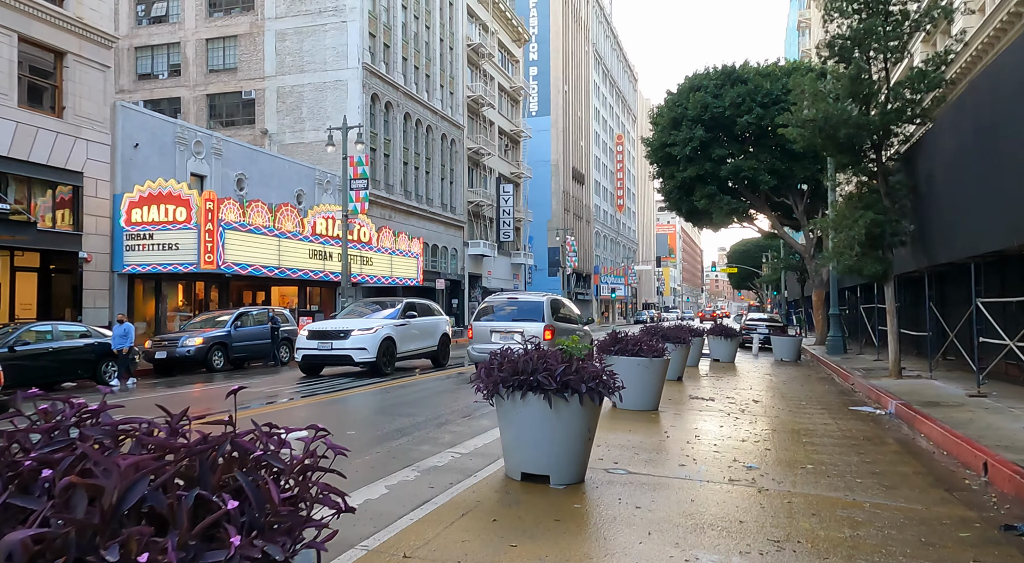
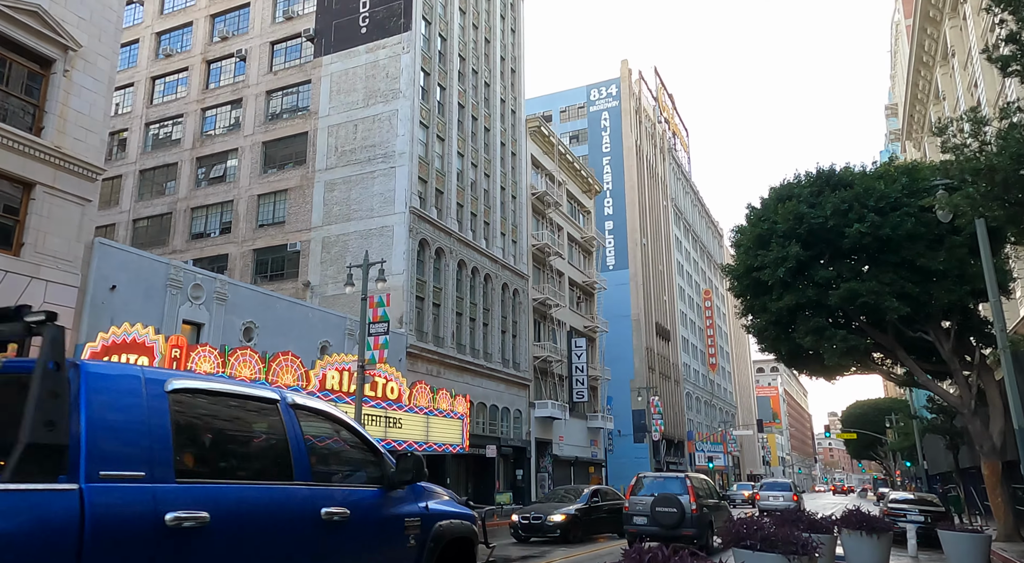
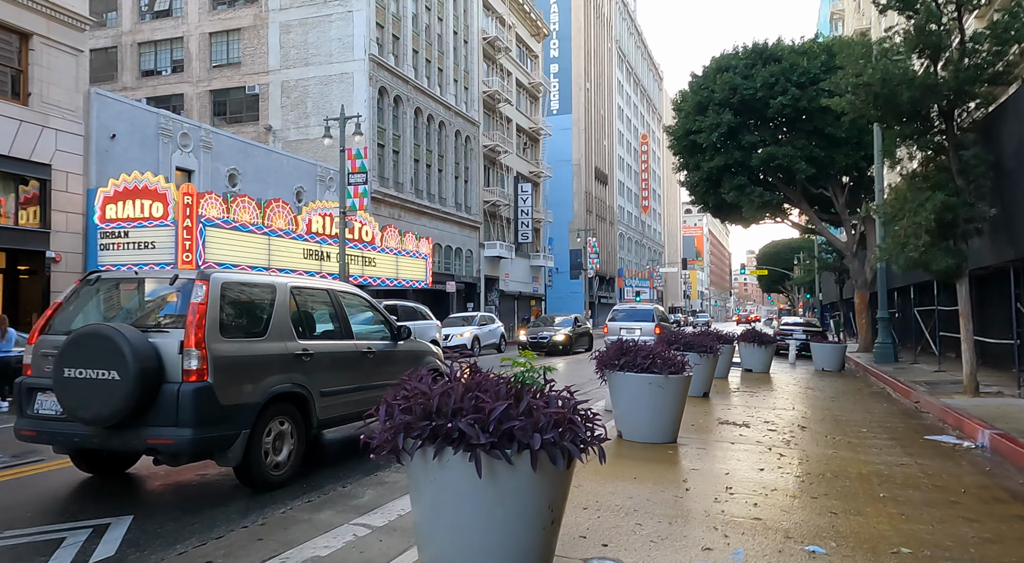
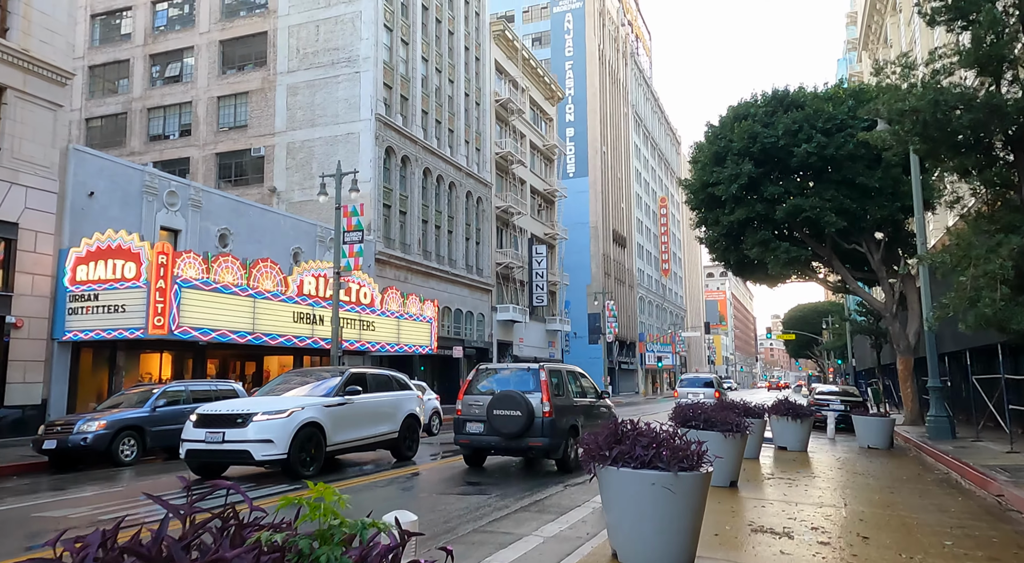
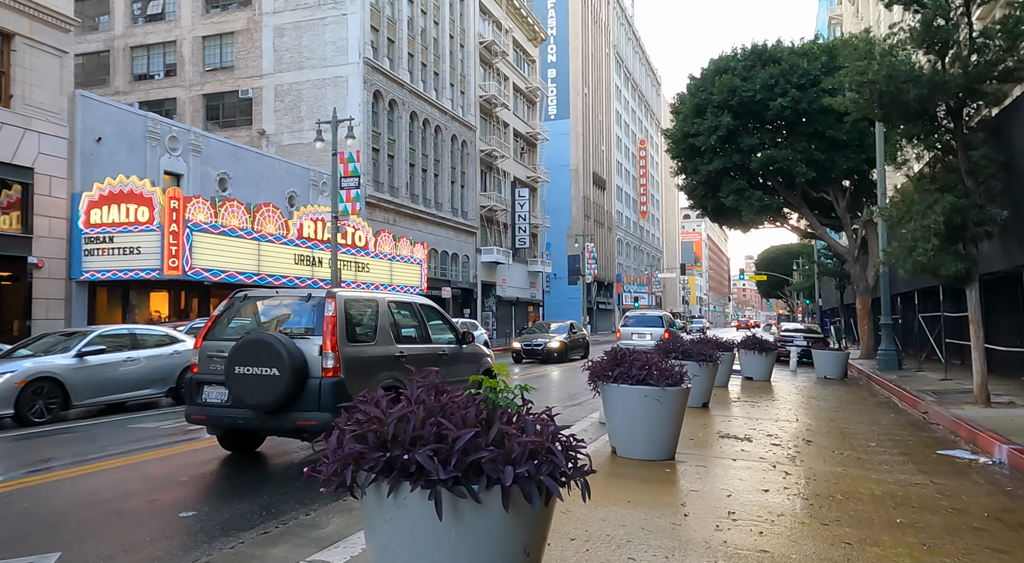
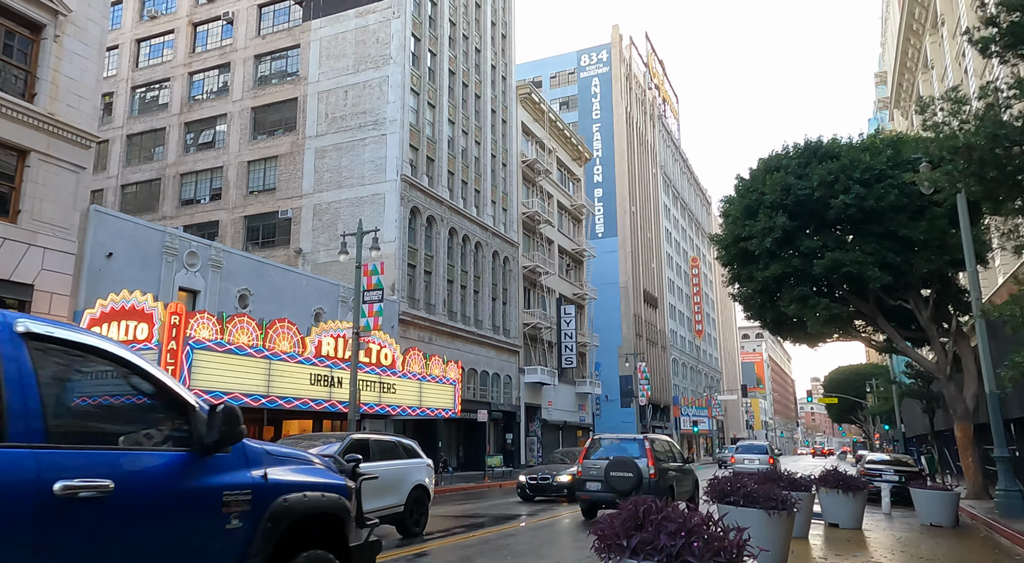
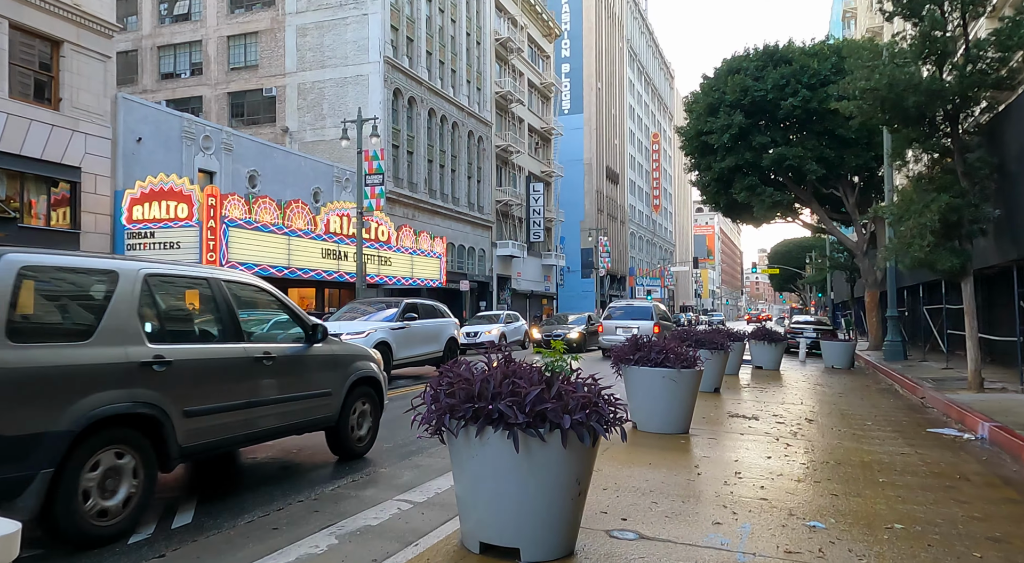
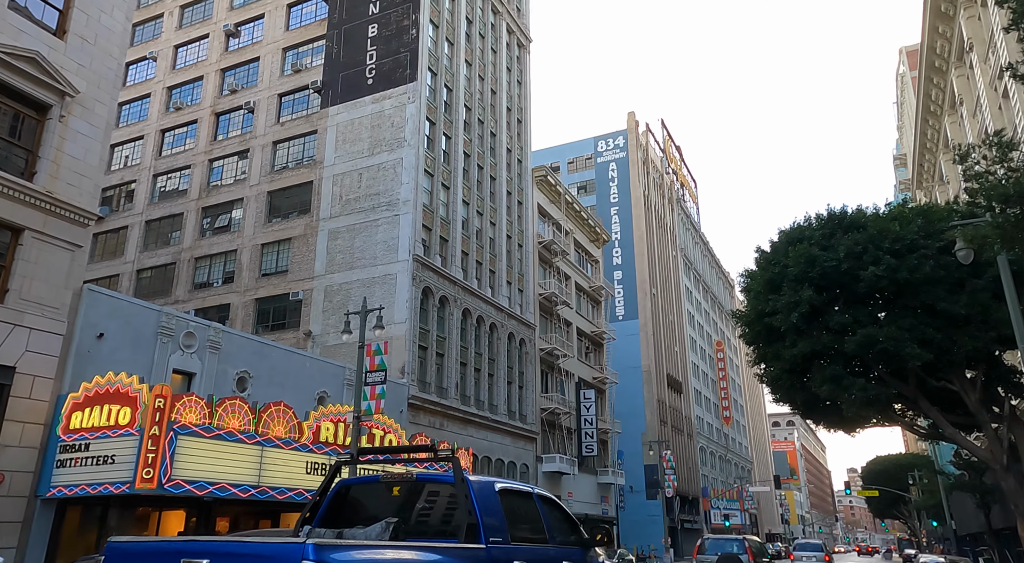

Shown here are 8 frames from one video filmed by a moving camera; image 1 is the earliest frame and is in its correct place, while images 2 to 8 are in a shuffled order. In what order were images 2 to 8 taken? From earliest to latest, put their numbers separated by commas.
7, 3, 5, 4, 6, 2, 8
